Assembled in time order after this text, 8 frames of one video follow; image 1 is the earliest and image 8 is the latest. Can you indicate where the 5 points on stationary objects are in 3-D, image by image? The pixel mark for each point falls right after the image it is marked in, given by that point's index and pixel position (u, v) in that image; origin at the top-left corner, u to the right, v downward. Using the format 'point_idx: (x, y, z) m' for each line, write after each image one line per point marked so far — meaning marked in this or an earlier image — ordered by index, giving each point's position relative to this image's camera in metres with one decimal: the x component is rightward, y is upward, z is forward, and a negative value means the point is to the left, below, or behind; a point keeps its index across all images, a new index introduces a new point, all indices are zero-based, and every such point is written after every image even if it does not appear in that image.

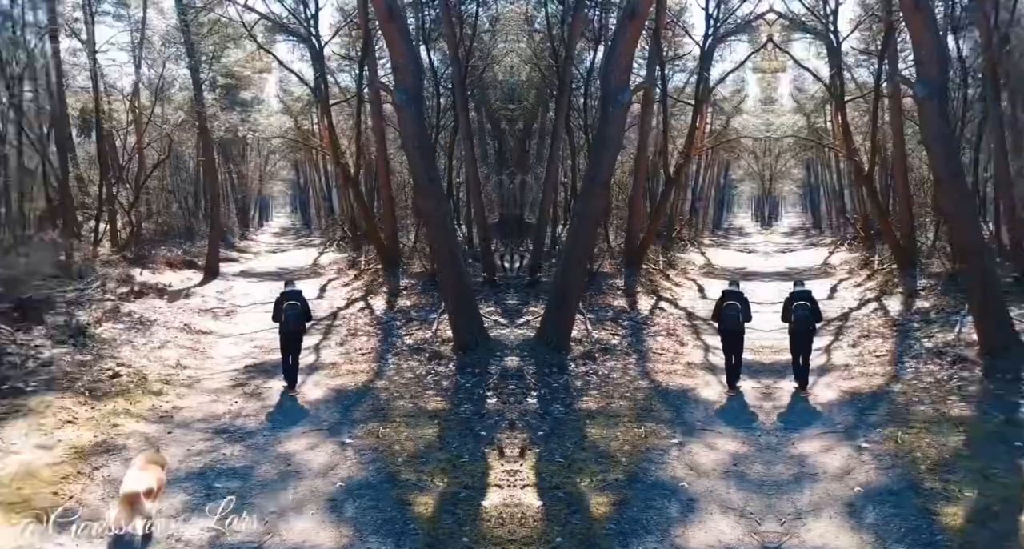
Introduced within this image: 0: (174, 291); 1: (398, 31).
0: (-9.0, -0.7, +19.4) m
1: (-1.7, +3.4, +11.3) m
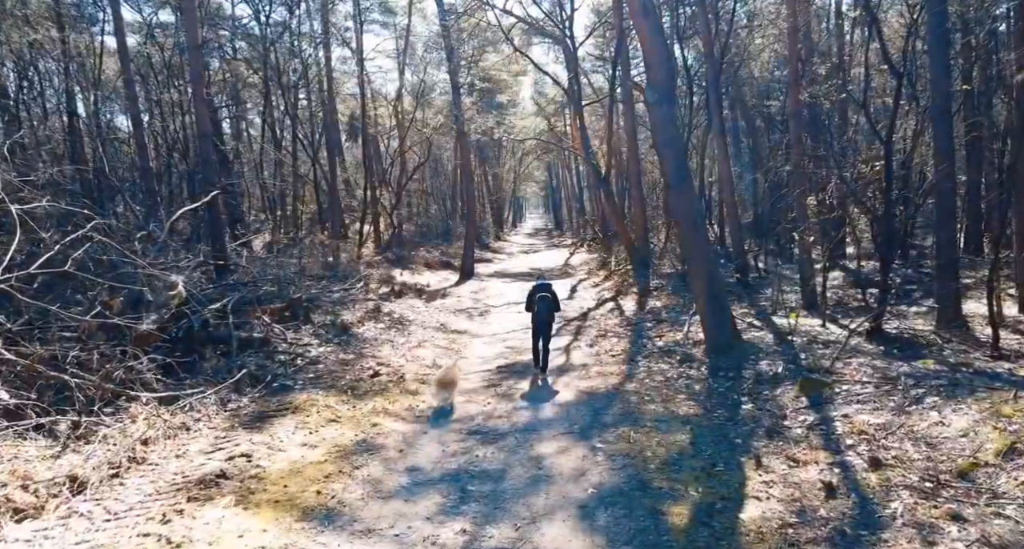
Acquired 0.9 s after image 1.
0: (-2.3, -0.6, +20.5) m
1: (+2.0, +3.4, +10.4) m
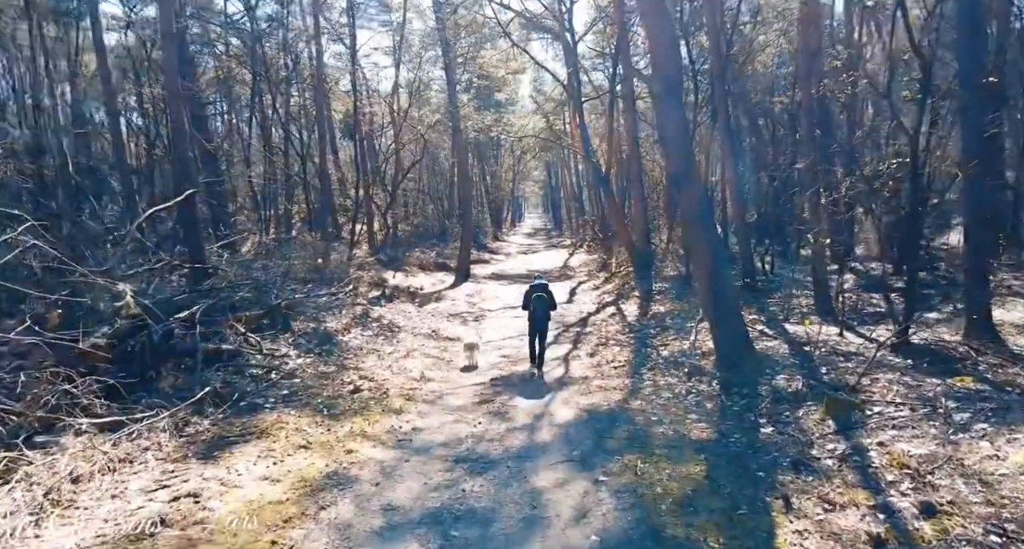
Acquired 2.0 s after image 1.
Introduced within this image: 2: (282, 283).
0: (-2.3, -0.7, +19.6) m
1: (+1.9, +3.3, +9.6) m
2: (-4.5, -0.2, +14.3) m
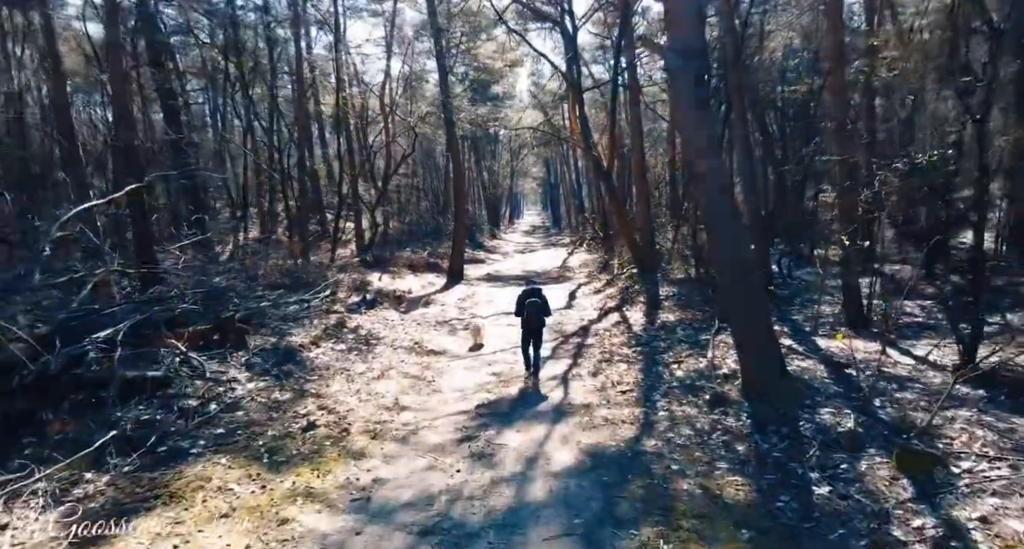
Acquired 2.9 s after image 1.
0: (-2.5, -0.7, +18.1) m
1: (+1.8, +3.2, +8.0) m
2: (-4.6, -0.3, +12.8) m
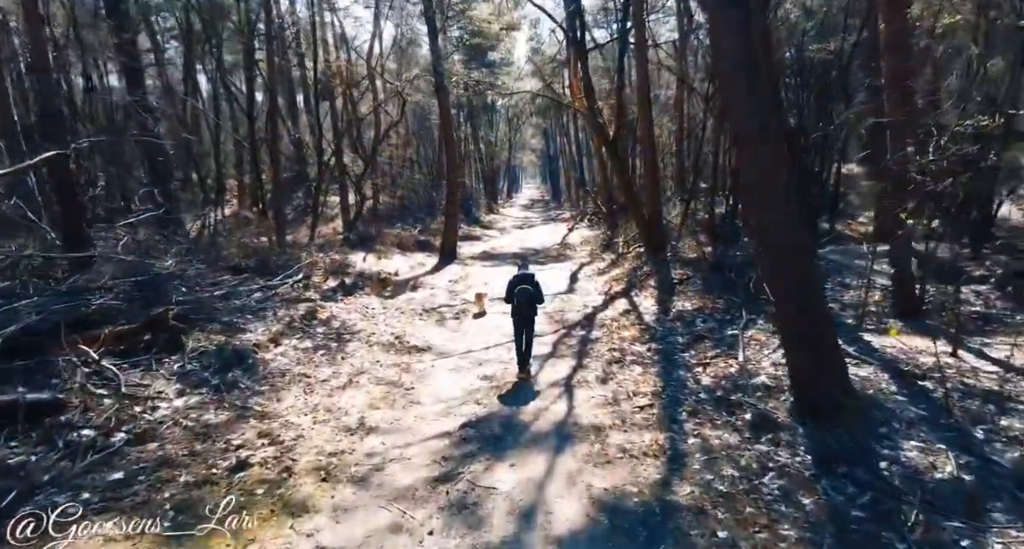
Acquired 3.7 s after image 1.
0: (-2.6, -0.3, +16.4) m
1: (+1.7, +3.3, +6.2) m
2: (-4.7, -0.1, +11.0) m
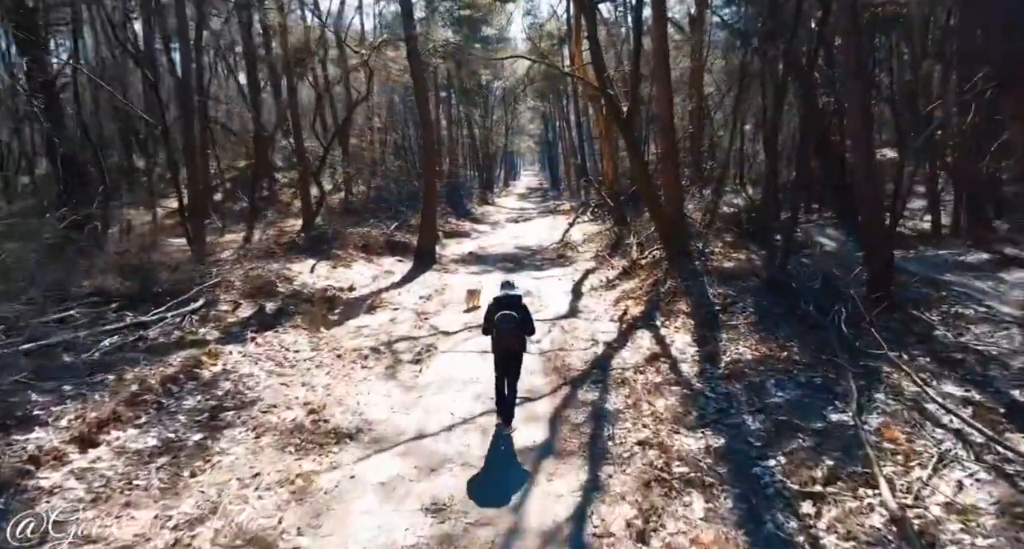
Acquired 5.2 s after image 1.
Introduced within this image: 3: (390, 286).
0: (-2.8, -0.6, +12.6) m
1: (+1.5, +2.8, +2.3) m
2: (-4.9, -0.5, +7.2) m
3: (-2.5, -0.2, +14.9) m
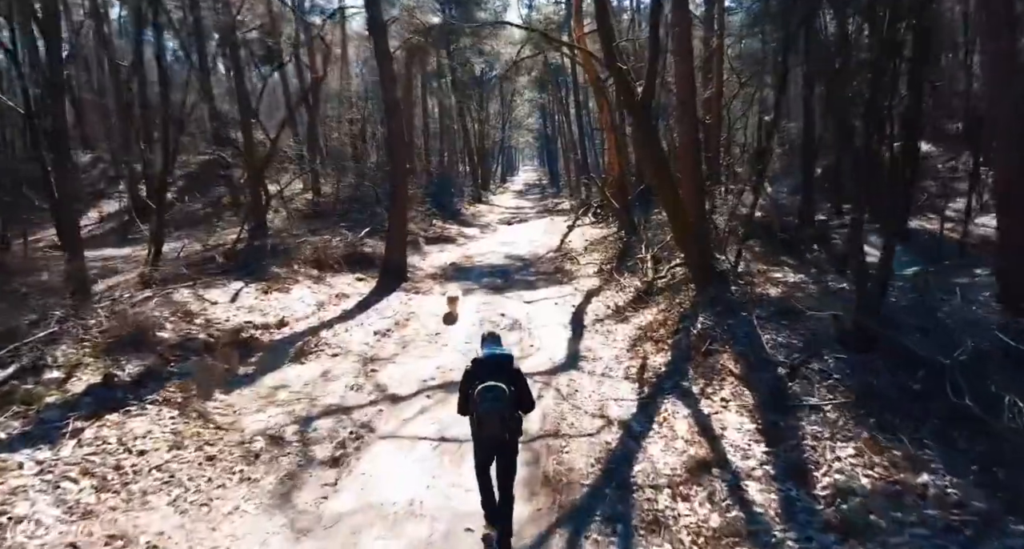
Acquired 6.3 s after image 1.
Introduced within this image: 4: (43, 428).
0: (-3.1, -1.1, +9.2) m
1: (+1.2, +2.3, -1.1) m
2: (-5.2, -0.9, +3.9) m
3: (-2.8, -0.7, +11.6) m
4: (-3.8, -1.2, +6.0) m
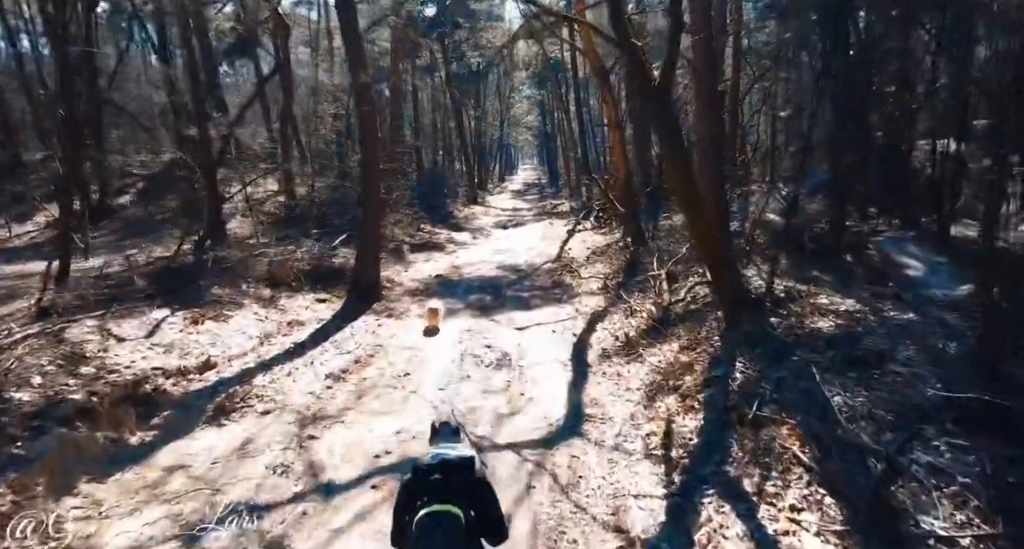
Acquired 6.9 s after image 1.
0: (-3.3, -1.4, +7.0) m
1: (+1.1, +1.9, -3.3) m
2: (-5.3, -1.3, +1.6) m
3: (-2.9, -1.0, +9.3) m
4: (-3.9, -1.6, +3.7) m
